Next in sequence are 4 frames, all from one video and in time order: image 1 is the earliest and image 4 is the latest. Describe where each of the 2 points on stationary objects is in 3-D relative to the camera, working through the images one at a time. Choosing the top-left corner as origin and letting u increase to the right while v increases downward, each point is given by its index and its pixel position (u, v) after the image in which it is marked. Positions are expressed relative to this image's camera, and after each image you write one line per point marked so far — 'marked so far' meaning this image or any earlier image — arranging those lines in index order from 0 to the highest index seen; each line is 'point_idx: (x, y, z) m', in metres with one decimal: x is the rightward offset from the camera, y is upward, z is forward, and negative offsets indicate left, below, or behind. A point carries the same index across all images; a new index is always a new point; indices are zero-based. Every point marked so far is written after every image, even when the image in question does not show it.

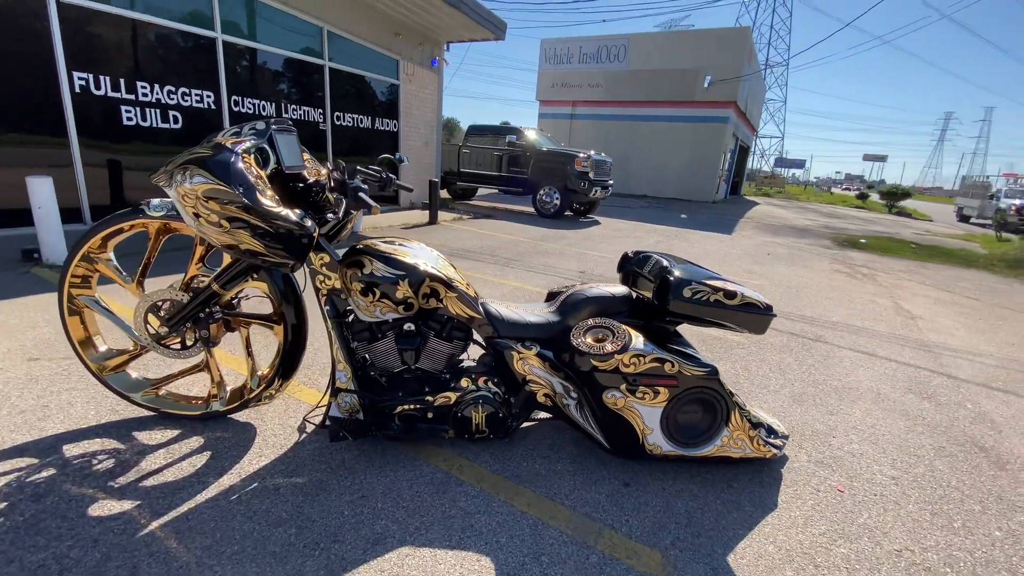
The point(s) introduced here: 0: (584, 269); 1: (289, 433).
0: (+1.2, +0.3, +7.8) m
1: (-1.3, -0.8, +2.8) m
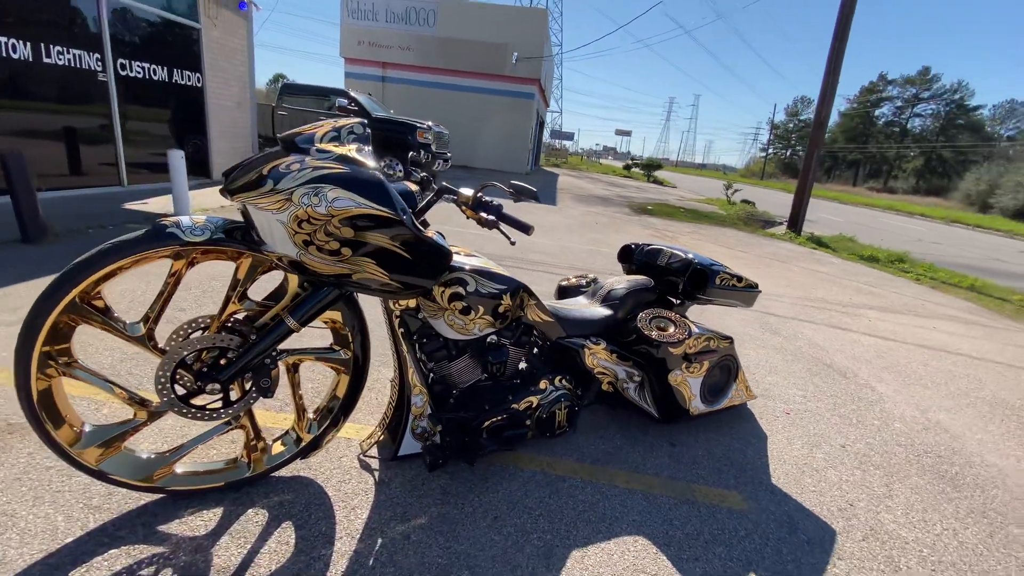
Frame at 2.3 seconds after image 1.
0: (-0.7, +0.7, +8.0) m
1: (-0.8, -1.0, +2.4) m
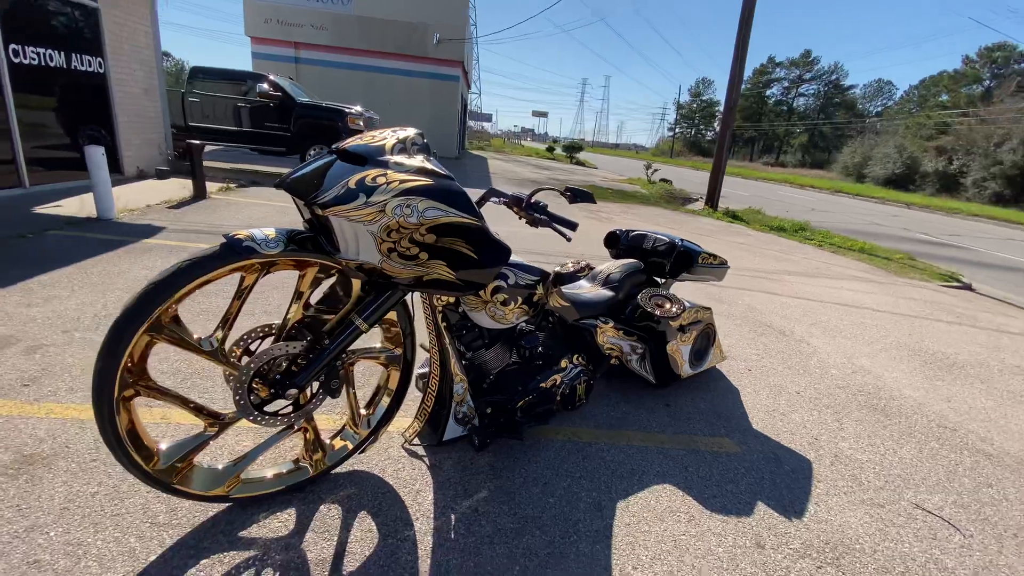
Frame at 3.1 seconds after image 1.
0: (-1.4, +0.8, +8.0) m
1: (-0.6, -1.0, +2.6) m
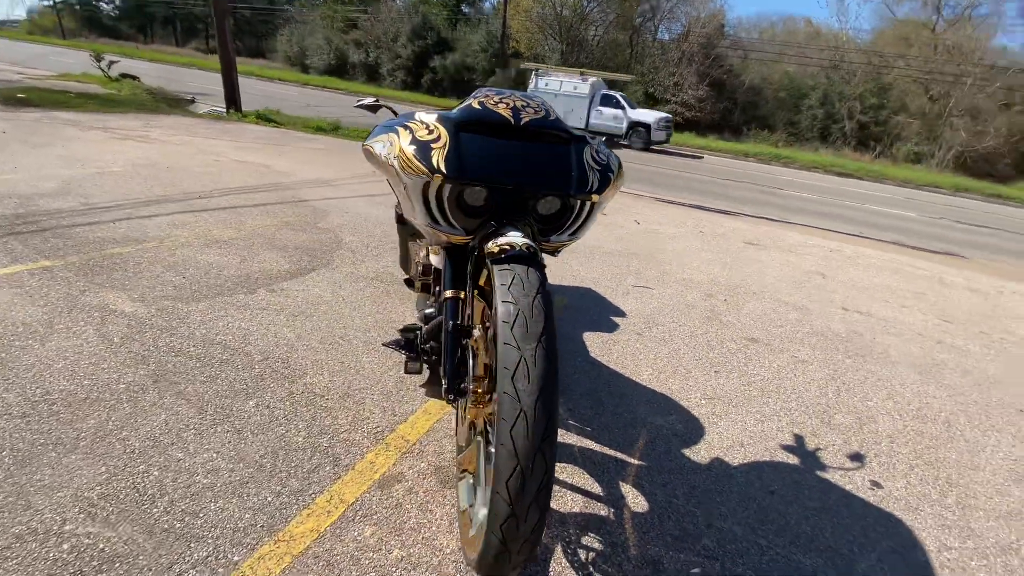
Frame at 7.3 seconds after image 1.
0: (-5.4, +0.6, +4.4) m
1: (-0.1, -0.8, +2.7) m
